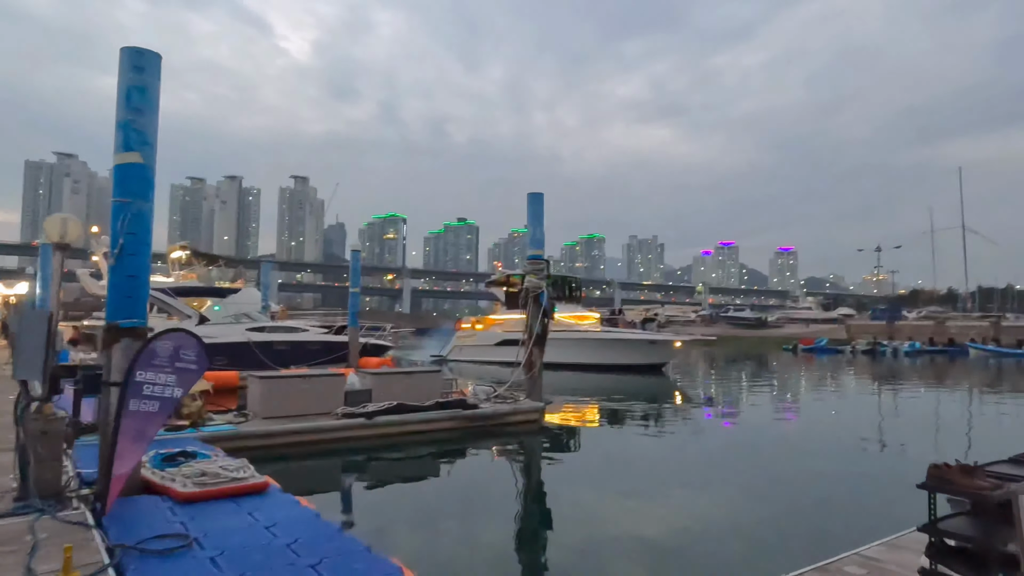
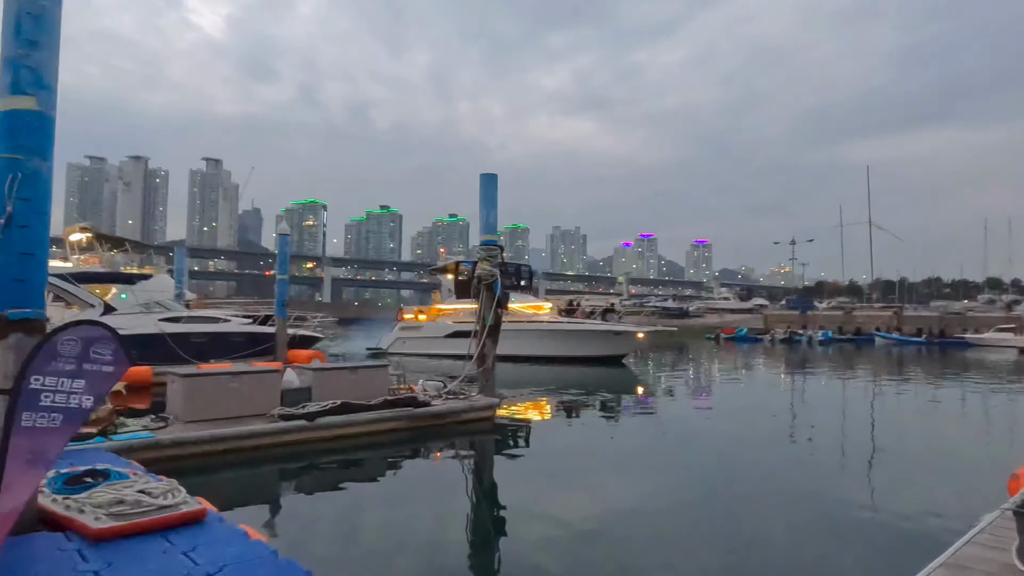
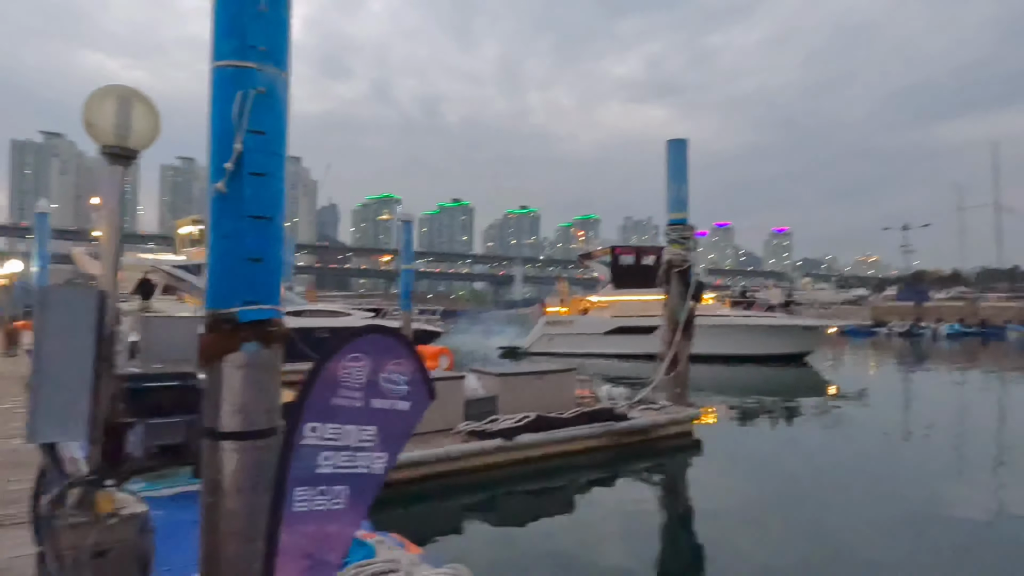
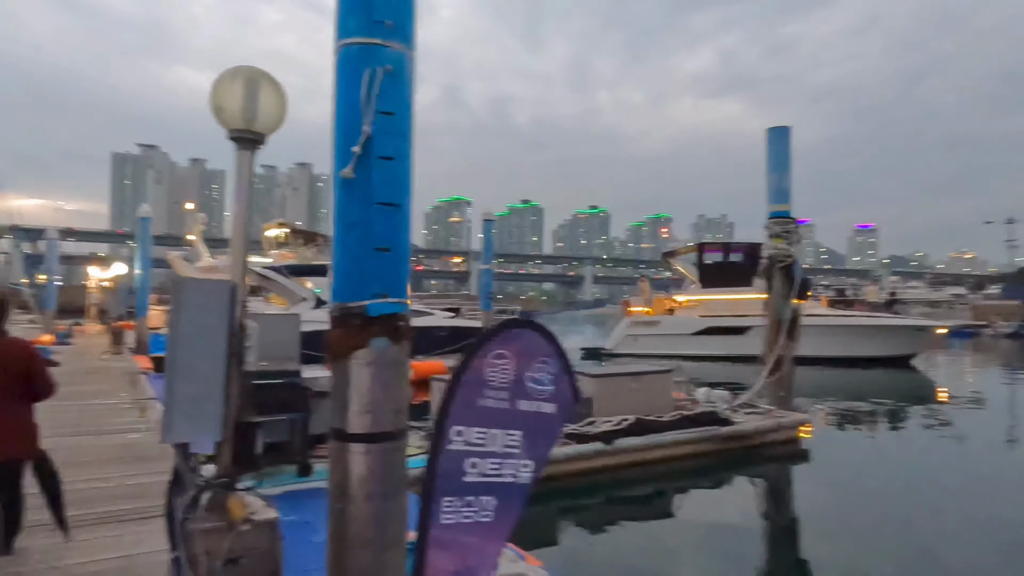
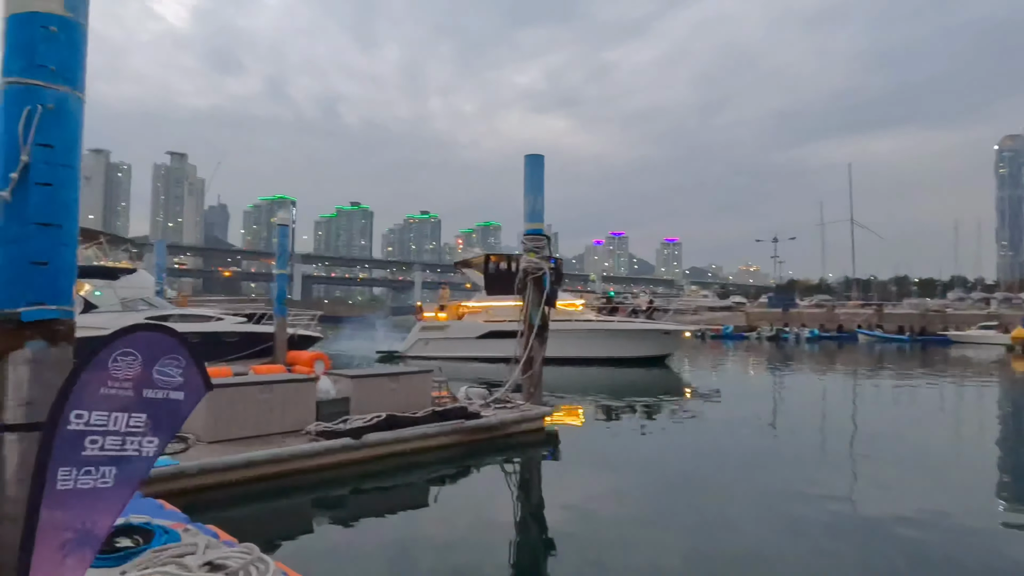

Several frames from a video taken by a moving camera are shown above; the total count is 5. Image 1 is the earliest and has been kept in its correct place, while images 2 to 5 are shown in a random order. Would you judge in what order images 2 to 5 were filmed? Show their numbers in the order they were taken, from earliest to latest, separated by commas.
2, 5, 3, 4
